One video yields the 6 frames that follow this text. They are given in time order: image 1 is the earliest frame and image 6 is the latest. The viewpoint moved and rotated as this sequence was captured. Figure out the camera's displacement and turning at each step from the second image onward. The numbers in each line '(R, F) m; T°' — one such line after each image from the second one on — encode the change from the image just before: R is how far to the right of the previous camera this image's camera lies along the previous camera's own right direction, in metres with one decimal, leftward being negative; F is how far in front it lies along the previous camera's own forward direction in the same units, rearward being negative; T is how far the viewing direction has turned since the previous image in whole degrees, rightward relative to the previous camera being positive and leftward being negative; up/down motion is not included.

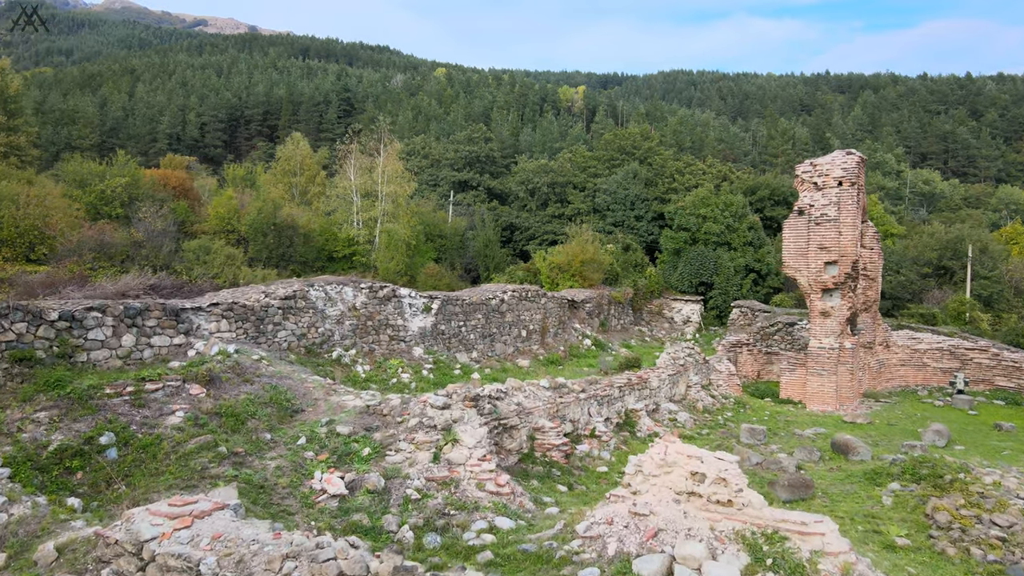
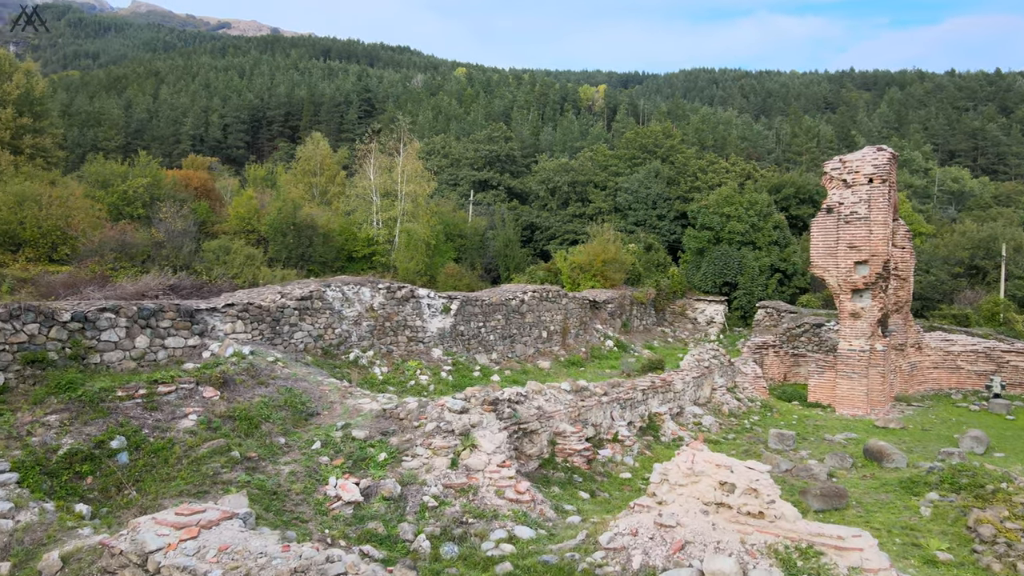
(0.0, +0.2) m; -2°
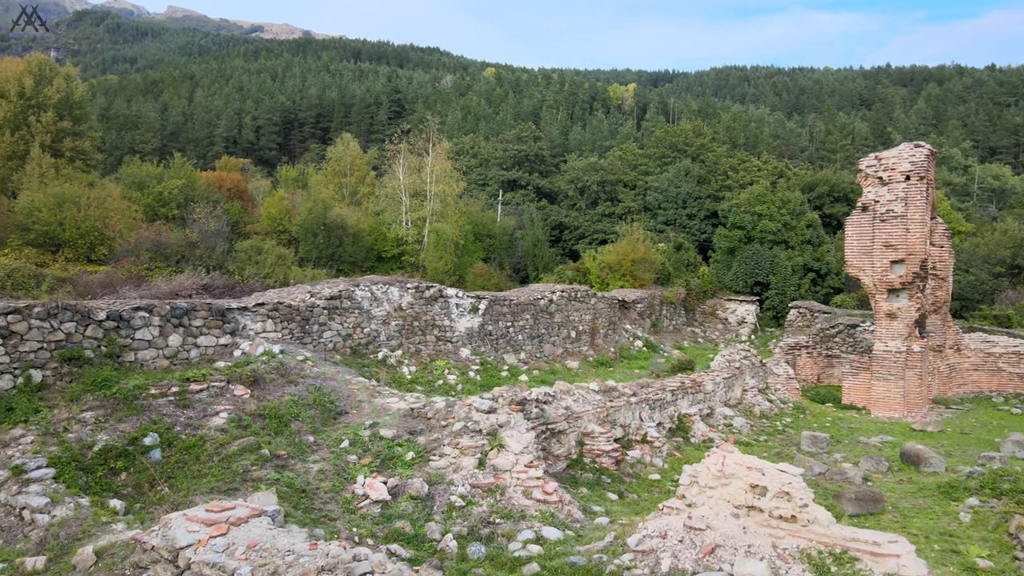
(0.0, 0.0) m; -2°
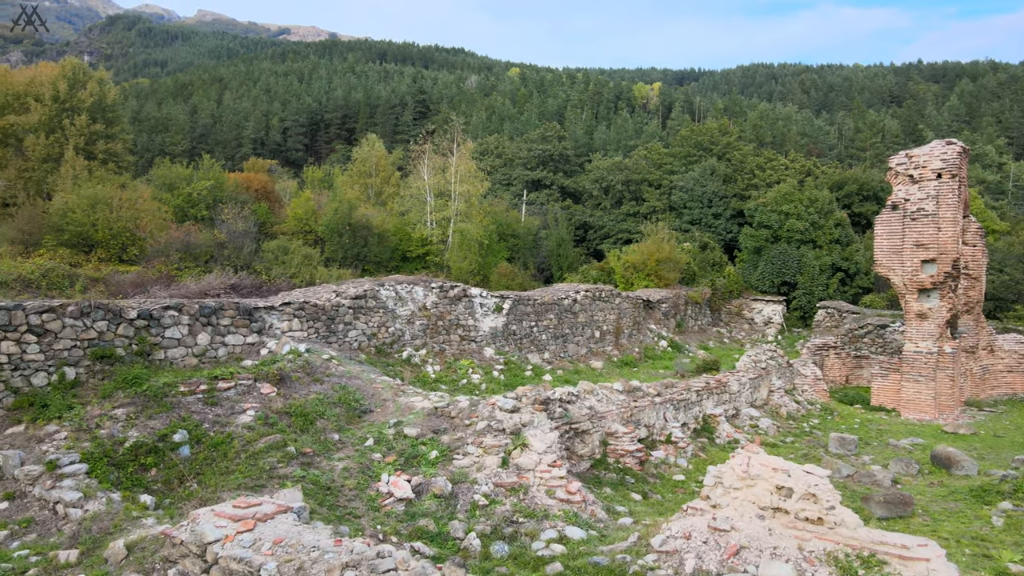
(0.0, 0.0) m; -2°
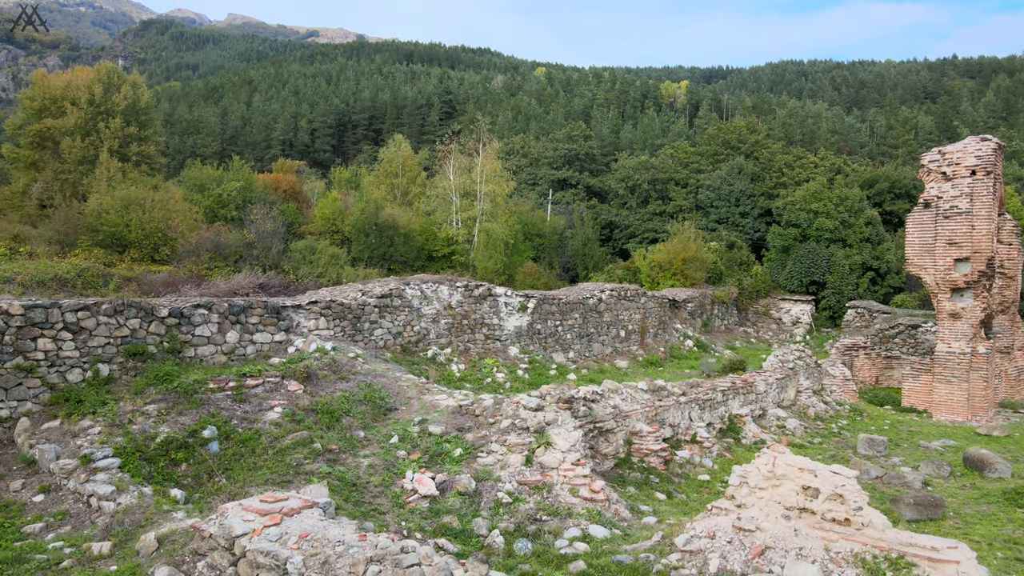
(0.0, 0.0) m; -2°
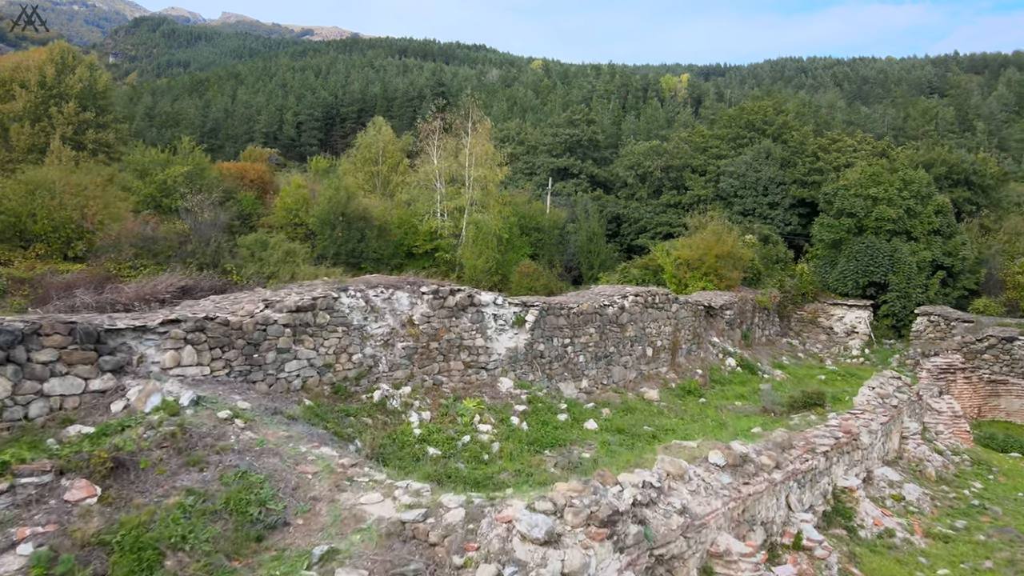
(0.0, +3.4) m; 0°
